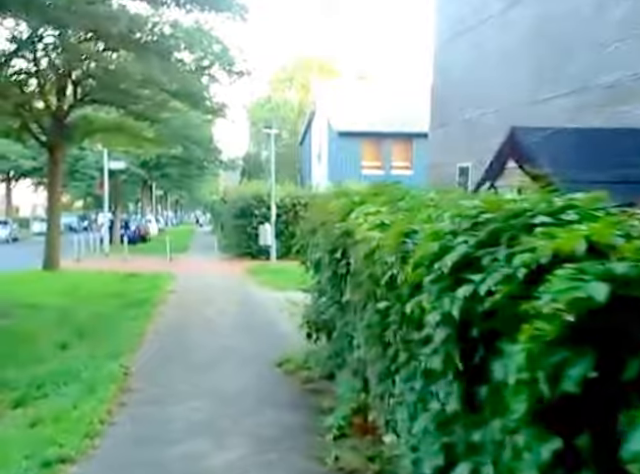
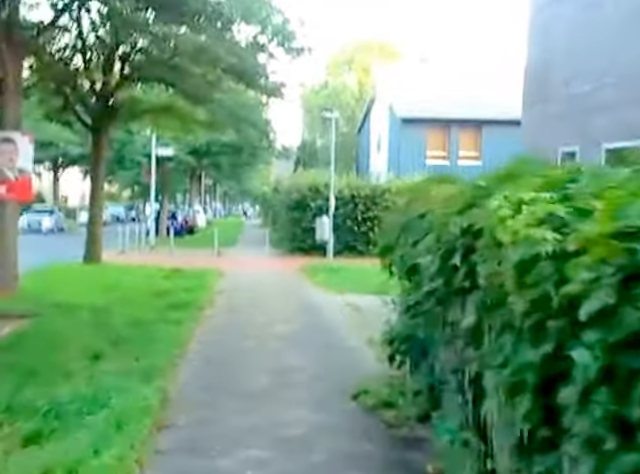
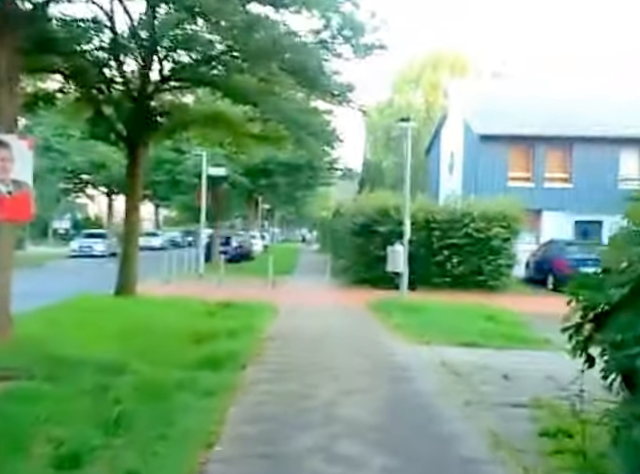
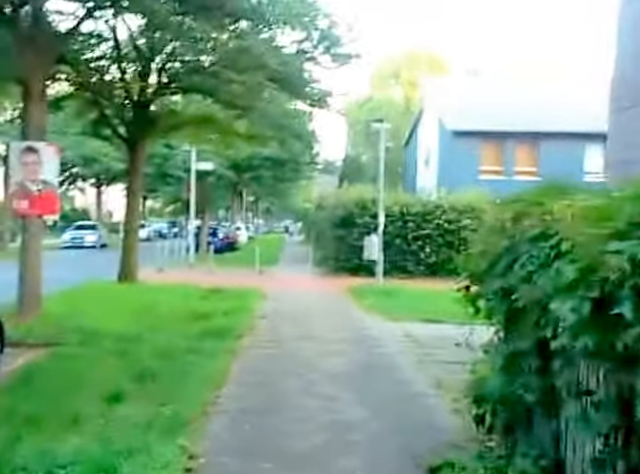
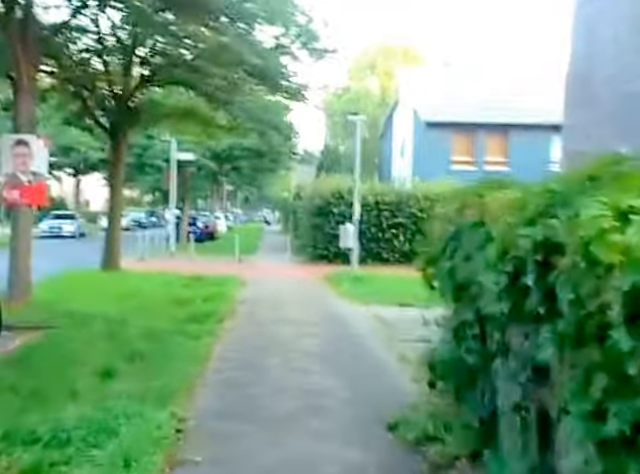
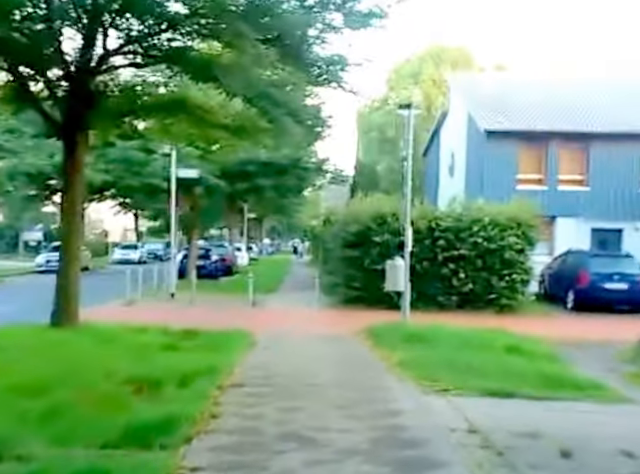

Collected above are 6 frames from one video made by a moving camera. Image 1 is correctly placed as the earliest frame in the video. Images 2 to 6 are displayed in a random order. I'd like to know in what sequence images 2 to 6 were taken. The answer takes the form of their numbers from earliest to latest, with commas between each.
2, 5, 4, 3, 6
